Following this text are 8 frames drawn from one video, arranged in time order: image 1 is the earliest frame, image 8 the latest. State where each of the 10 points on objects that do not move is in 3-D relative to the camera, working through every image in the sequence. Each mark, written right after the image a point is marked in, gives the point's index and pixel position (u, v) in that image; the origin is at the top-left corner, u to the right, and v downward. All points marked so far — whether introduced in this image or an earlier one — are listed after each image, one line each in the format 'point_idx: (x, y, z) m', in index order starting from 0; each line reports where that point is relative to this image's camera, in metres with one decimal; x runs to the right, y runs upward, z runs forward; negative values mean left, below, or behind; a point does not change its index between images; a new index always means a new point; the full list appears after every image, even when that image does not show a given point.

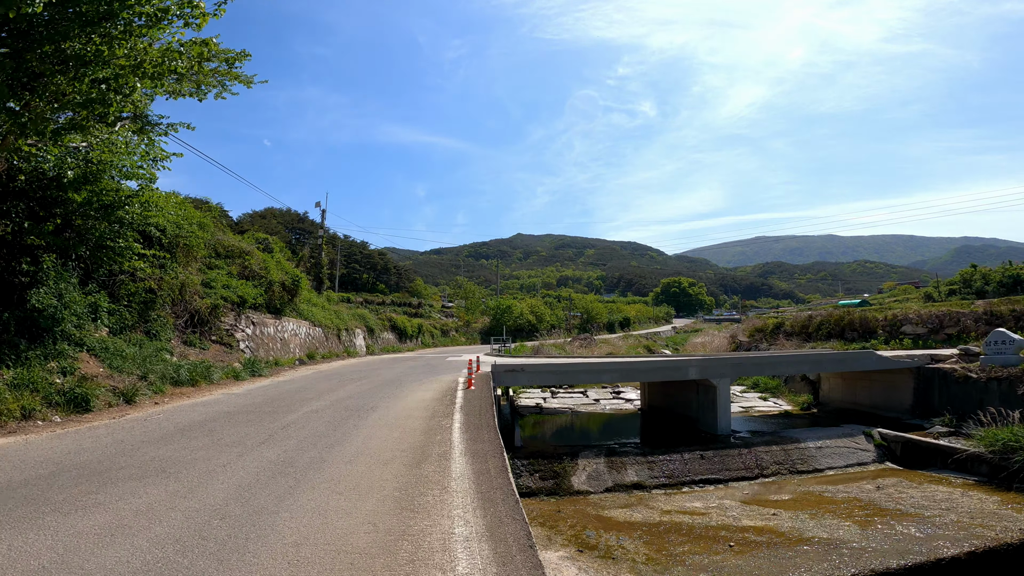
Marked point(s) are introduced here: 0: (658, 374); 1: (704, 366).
0: (+4.3, -2.6, +15.8) m
1: (+5.8, -2.4, +16.1) m
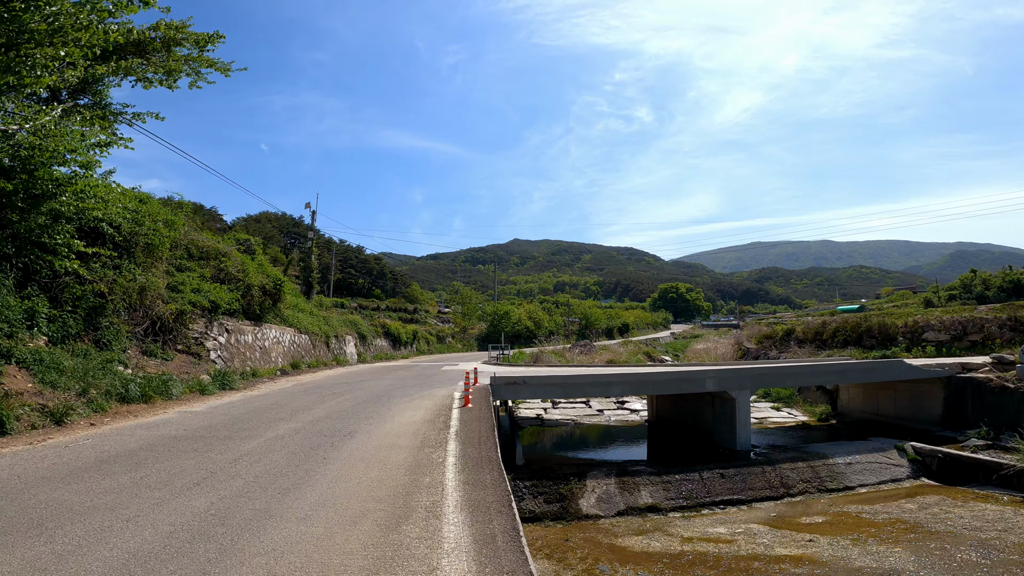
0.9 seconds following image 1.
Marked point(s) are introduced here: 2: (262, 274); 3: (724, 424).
0: (+4.3, -2.7, +14.4) m
1: (+5.8, -2.5, +14.7) m
2: (-8.1, +0.4, +16.9) m
3: (+6.2, -3.8, +15.4) m
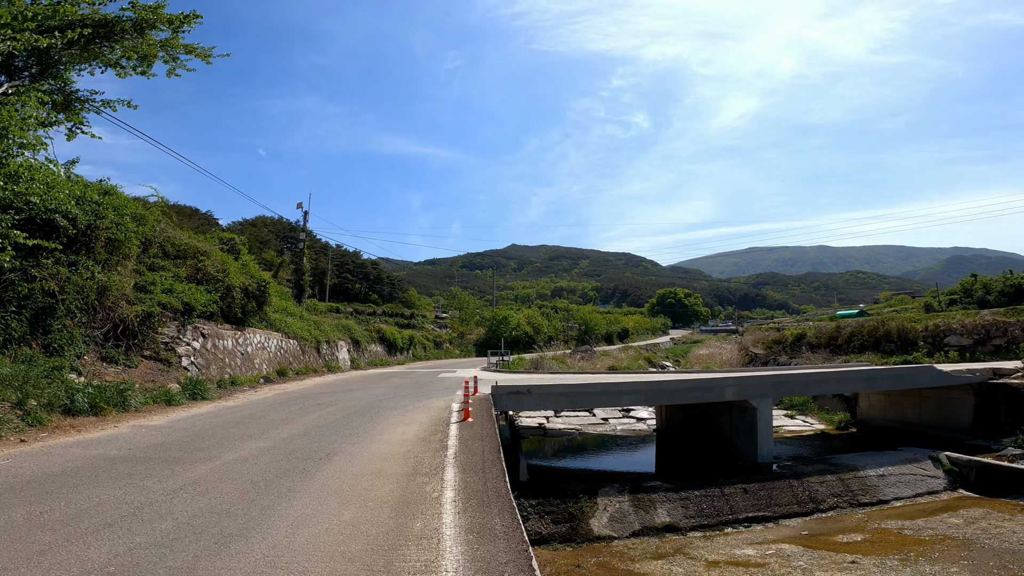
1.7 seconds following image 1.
0: (+4.4, -2.7, +13.3) m
1: (+5.9, -2.5, +13.6) m
2: (-8.0, +0.4, +15.7) m
3: (+6.2, -3.9, +14.3) m
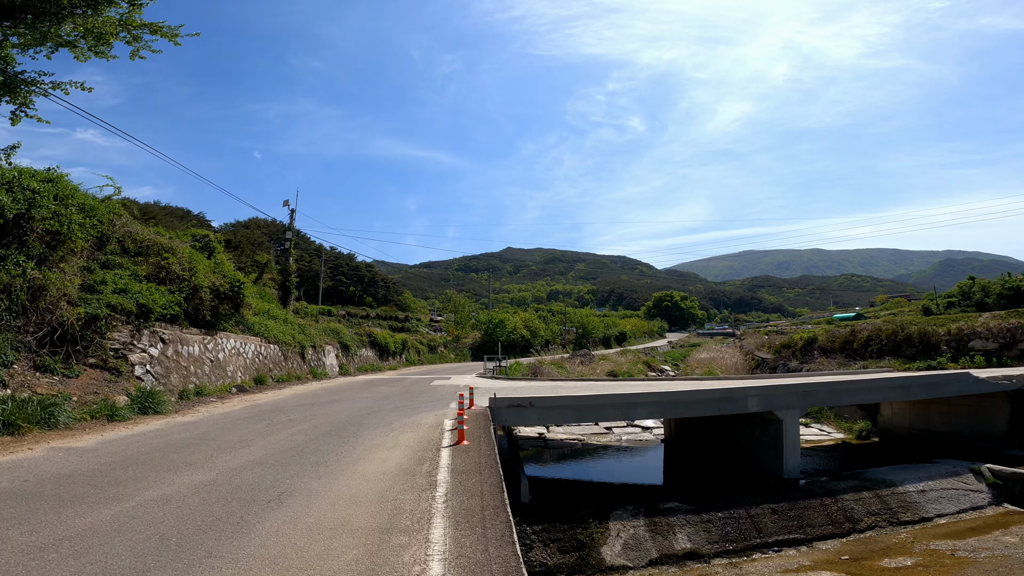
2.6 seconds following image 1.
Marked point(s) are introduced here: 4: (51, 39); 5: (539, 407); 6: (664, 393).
0: (+4.4, -2.7, +12.0) m
1: (+5.9, -2.5, +12.3) m
2: (-8.0, +0.4, +14.3) m
3: (+6.2, -3.9, +12.9) m
4: (-9.9, +5.5, +11.4) m
5: (+0.6, -2.5, +11.0) m
6: (+3.4, -2.3, +11.7) m
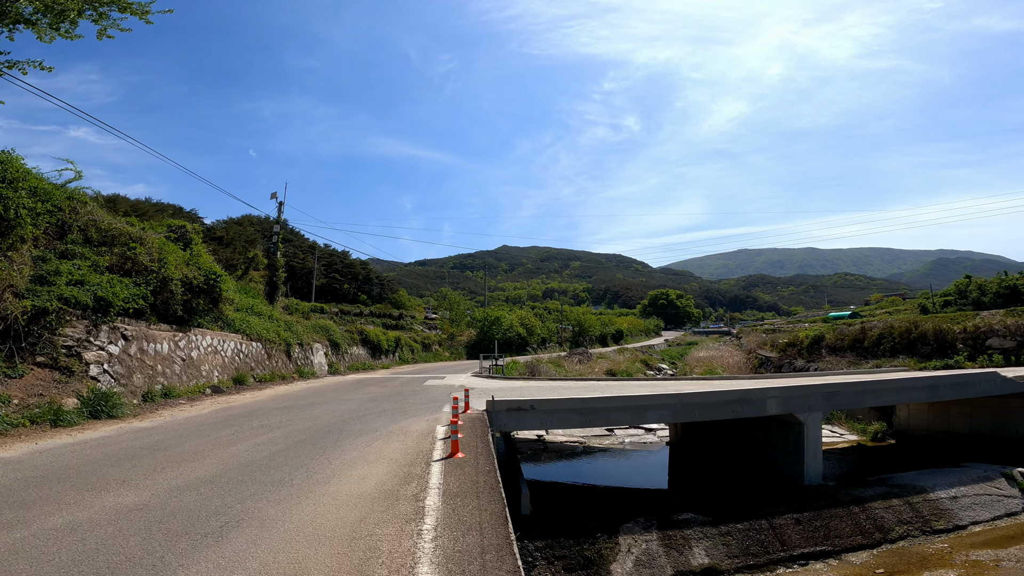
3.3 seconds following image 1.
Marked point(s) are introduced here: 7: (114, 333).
0: (+4.4, -2.5, +11.0) m
1: (+5.9, -2.3, +11.4) m
2: (-8.1, +0.6, +13.2) m
3: (+6.2, -3.7, +12.0) m
4: (-9.9, +5.7, +10.3) m
5: (+0.5, -2.3, +10.0) m
6: (+3.4, -2.2, +10.8) m
7: (-7.4, -0.8, +9.9) m
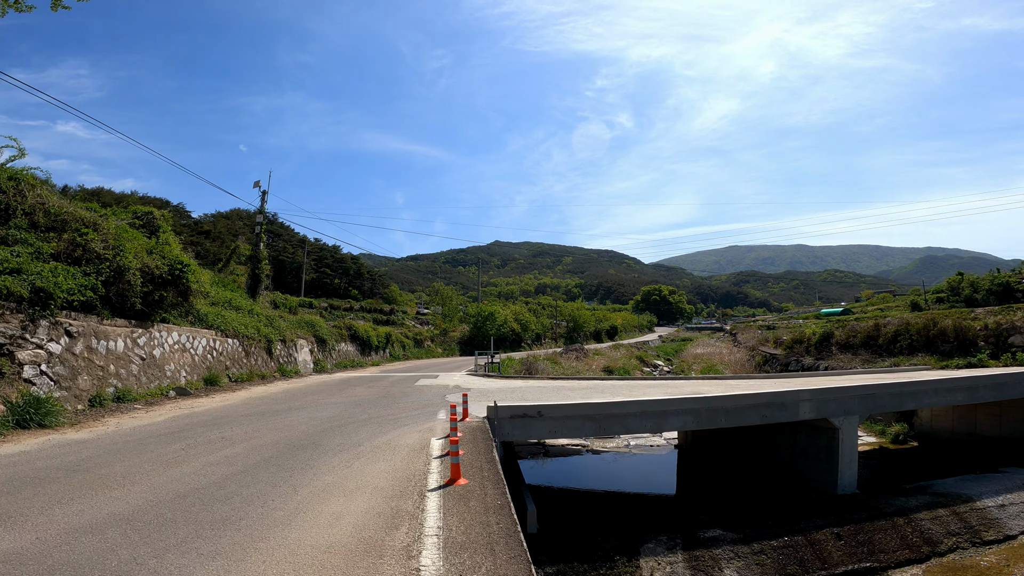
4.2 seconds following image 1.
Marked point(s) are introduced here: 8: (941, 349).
0: (+4.4, -2.4, +9.9) m
1: (+5.9, -2.2, +10.2) m
2: (-8.0, +0.8, +11.8) m
3: (+6.2, -3.5, +10.9) m
4: (-9.8, +5.9, +8.9) m
5: (+0.6, -2.1, +8.8) m
6: (+3.4, -2.0, +9.6) m
7: (-7.3, -0.6, +8.6) m
8: (+15.7, -2.2, +19.5) m
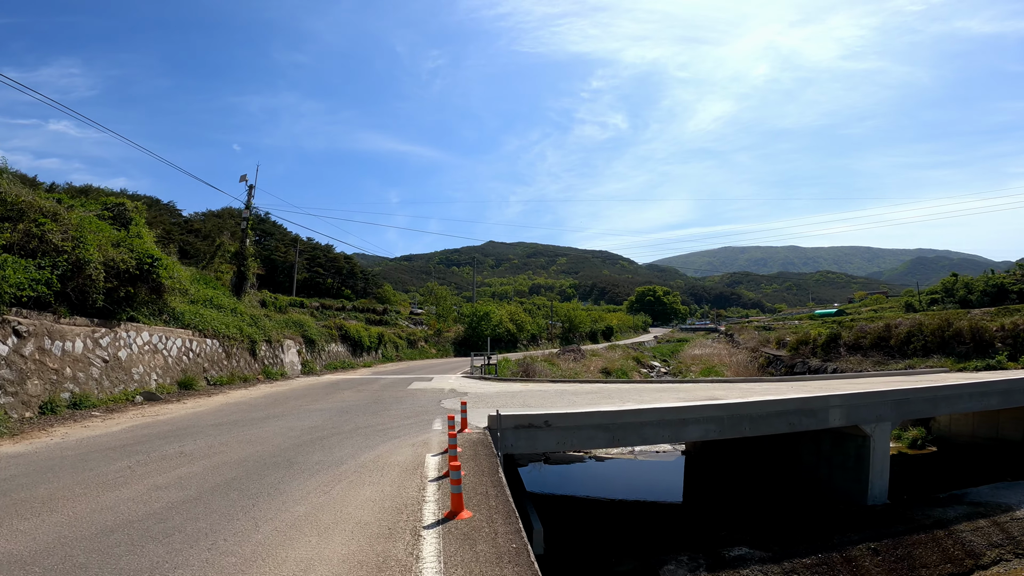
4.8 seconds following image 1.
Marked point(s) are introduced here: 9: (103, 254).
0: (+4.5, -2.3, +9.0) m
1: (+5.9, -2.1, +9.4) m
2: (-8.0, +0.9, +10.8) m
3: (+6.3, -3.5, +10.0) m
4: (-9.7, +6.0, +7.9) m
5: (+0.7, -2.1, +7.9) m
6: (+3.5, -1.9, +8.7) m
7: (-7.3, -0.6, +7.6) m
8: (+15.6, -2.2, +18.8) m
9: (-7.7, +0.7, +10.1) m
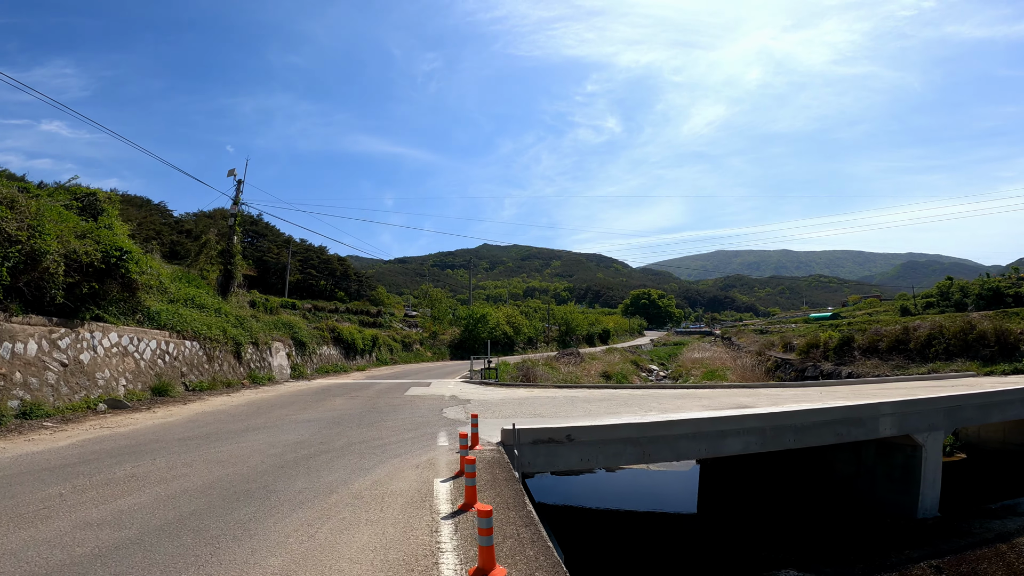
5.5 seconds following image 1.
0: (+4.7, -2.3, +8.0) m
1: (+6.1, -2.1, +8.4) m
2: (-7.8, +0.9, +9.7) m
3: (+6.4, -3.4, +9.1) m
4: (-9.5, +6.1, +6.8) m
5: (+0.9, -2.0, +6.9) m
6: (+3.7, -1.9, +7.7) m
7: (-7.1, -0.5, +6.5) m
8: (+15.7, -2.2, +18.0) m
9: (-7.5, +0.8, +9.0) m
